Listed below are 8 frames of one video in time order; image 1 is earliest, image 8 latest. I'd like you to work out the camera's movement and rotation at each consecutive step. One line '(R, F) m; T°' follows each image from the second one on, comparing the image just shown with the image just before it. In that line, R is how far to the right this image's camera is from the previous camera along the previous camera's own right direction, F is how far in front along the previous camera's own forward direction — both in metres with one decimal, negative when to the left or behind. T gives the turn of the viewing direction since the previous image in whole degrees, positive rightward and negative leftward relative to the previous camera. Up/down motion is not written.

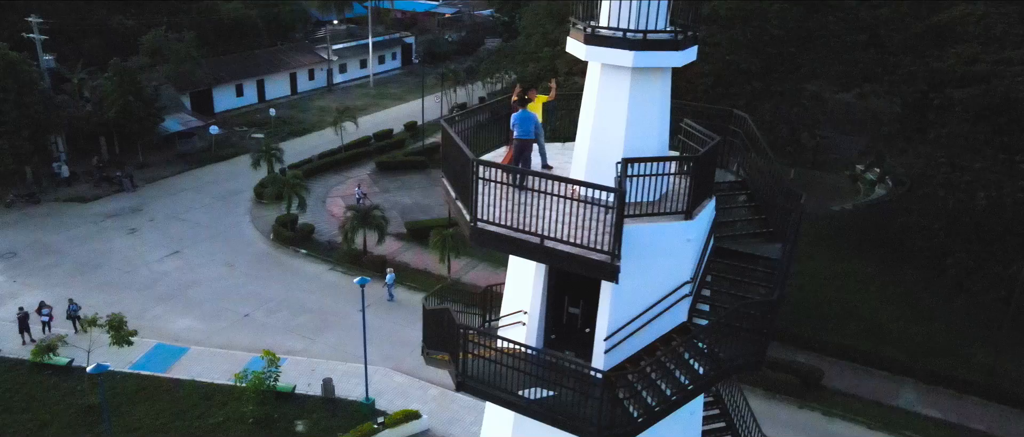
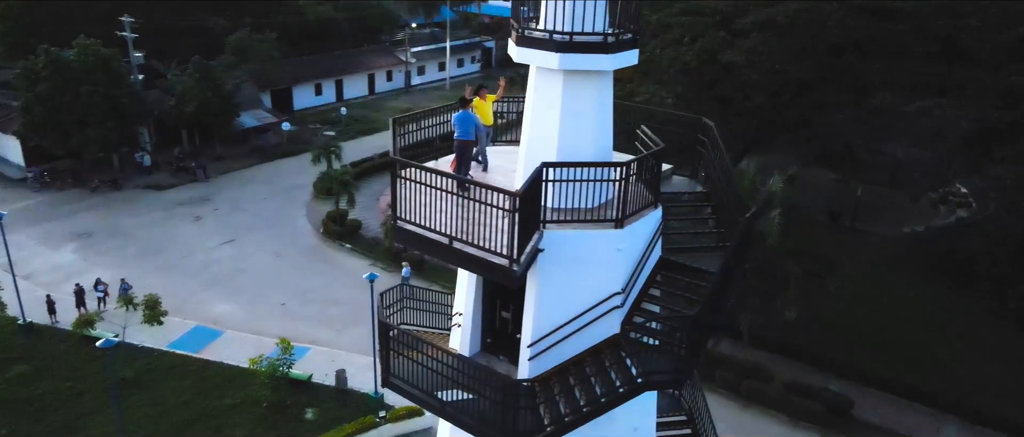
(+2.1, +0.2) m; -7°
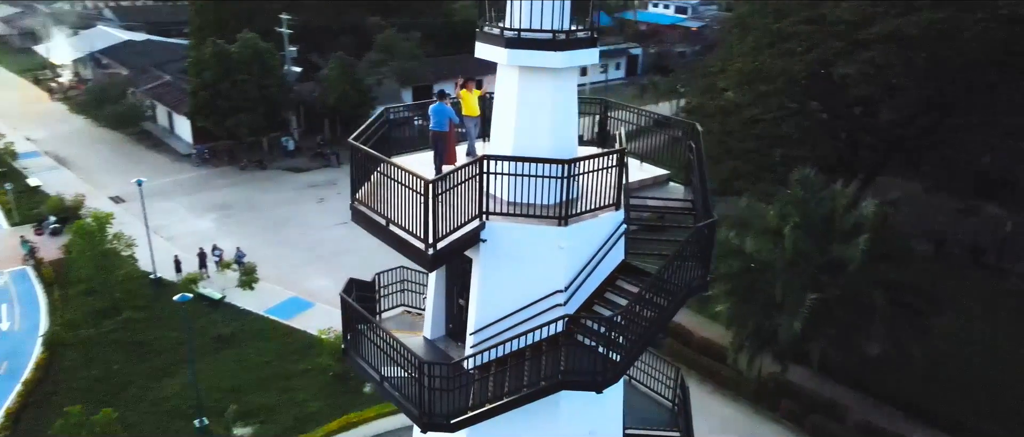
(+2.7, +0.1) m; -13°
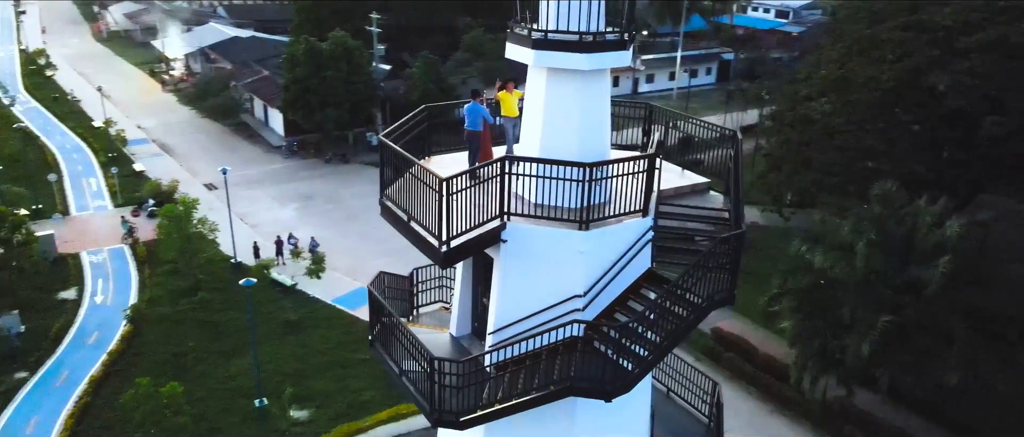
(+0.8, +0.1) m; -7°
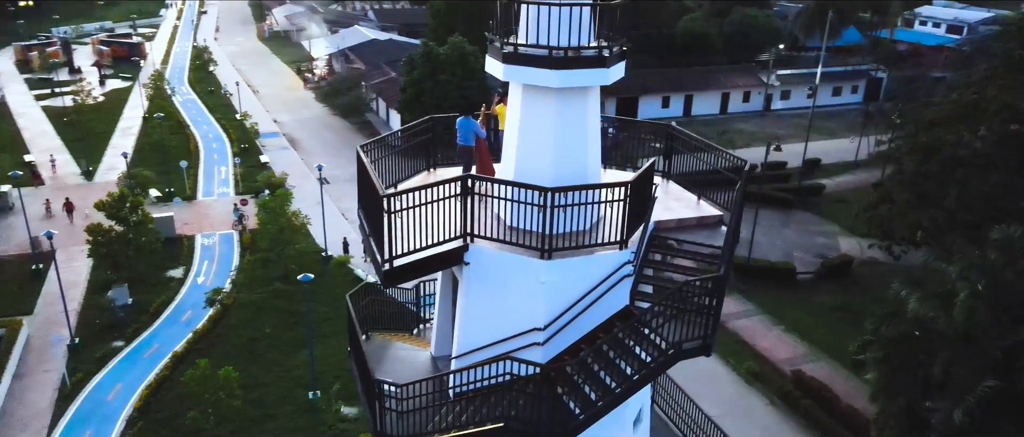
(+2.0, +0.7) m; -11°
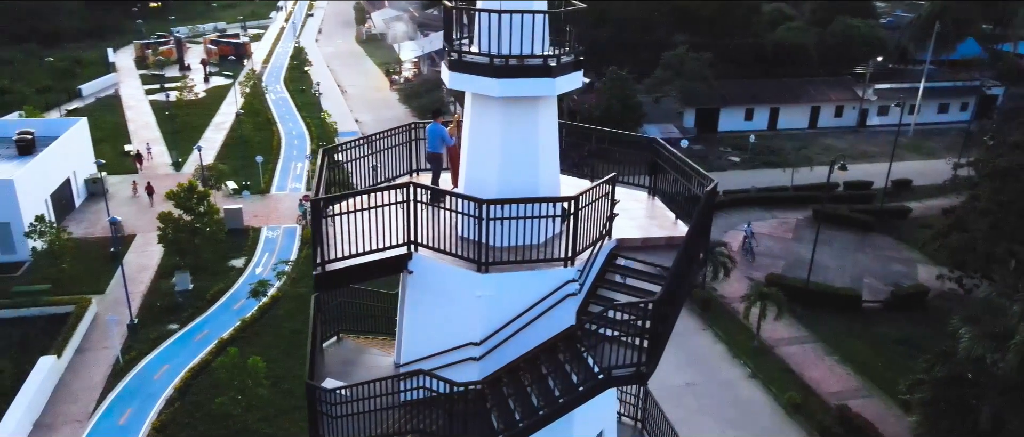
(+1.7, +0.3) m; -7°
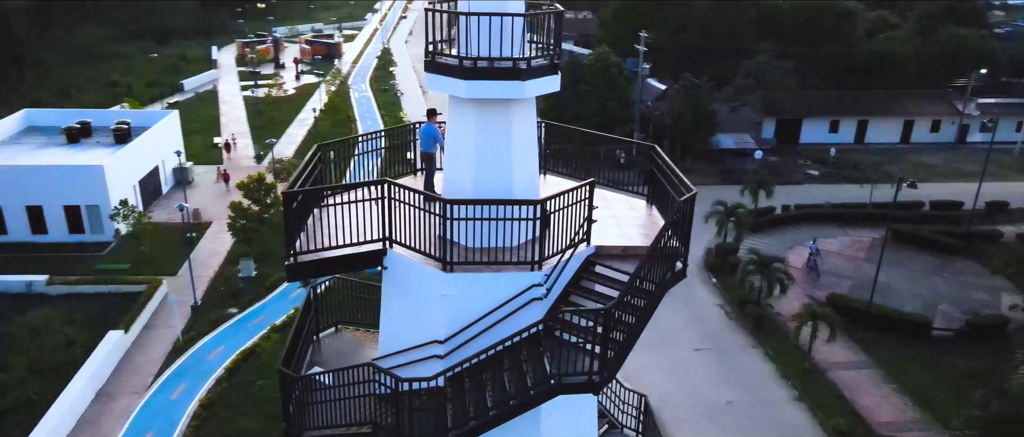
(+1.3, +0.1) m; -7°
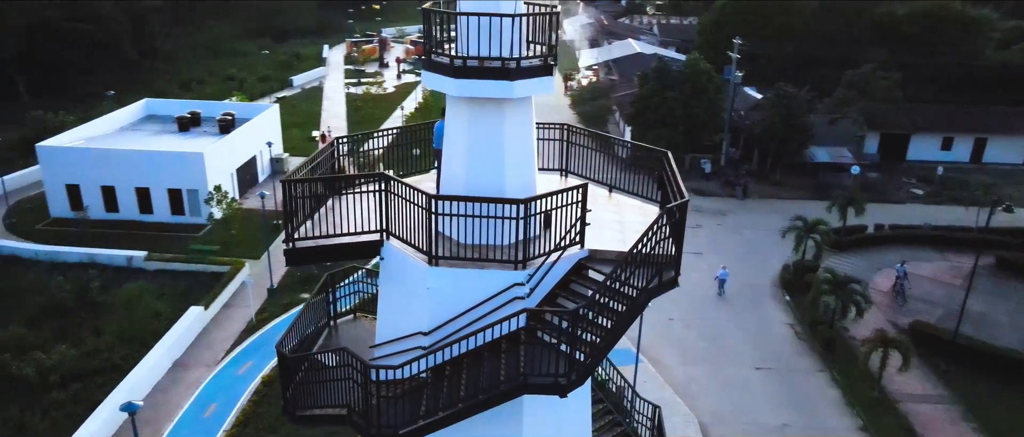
(+1.3, 0.0) m; -8°
